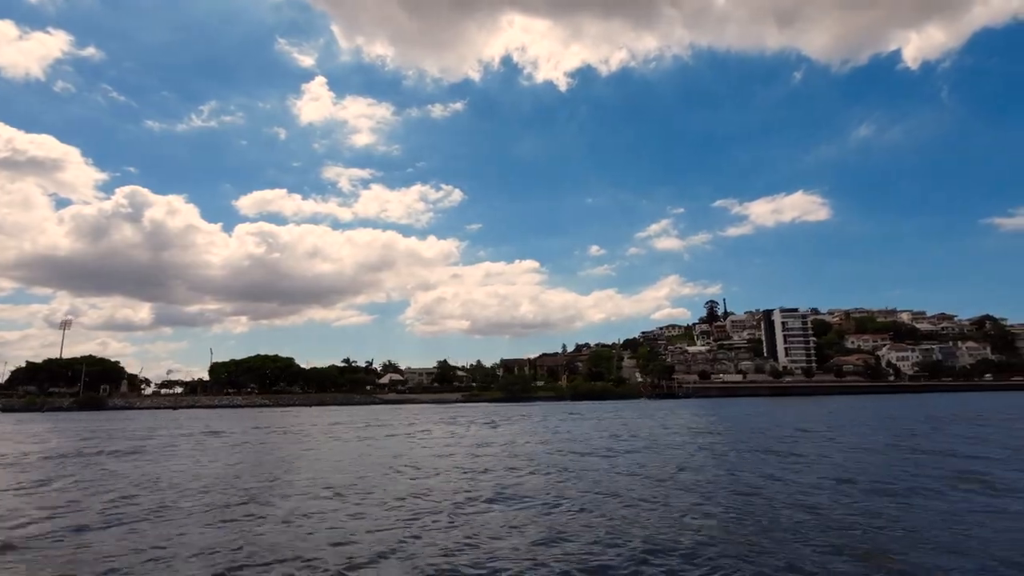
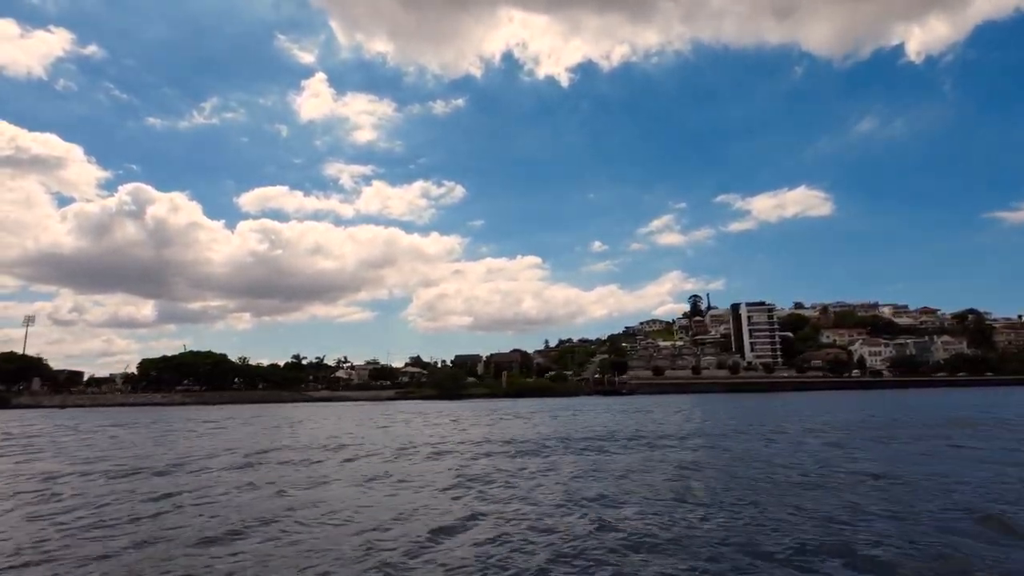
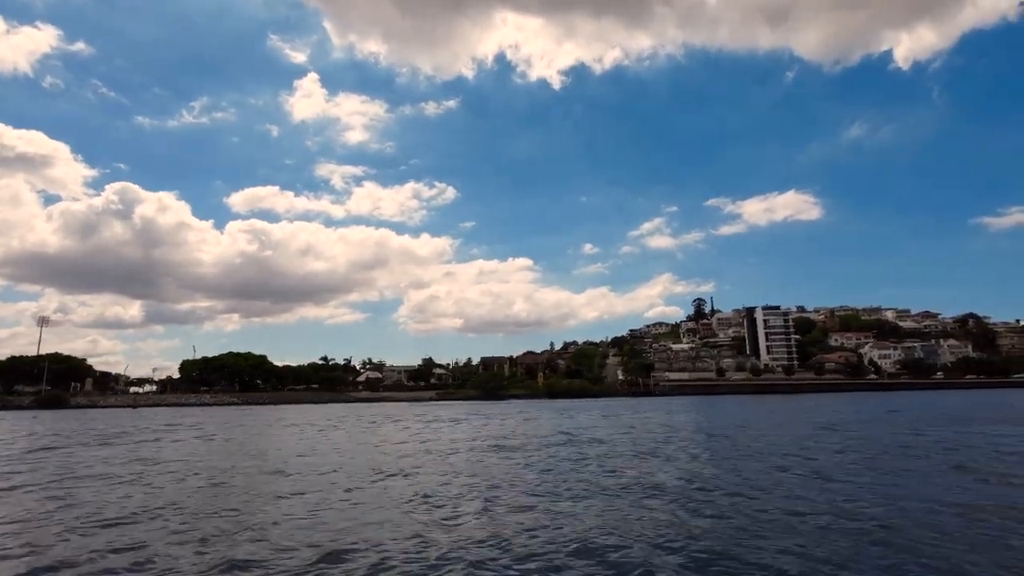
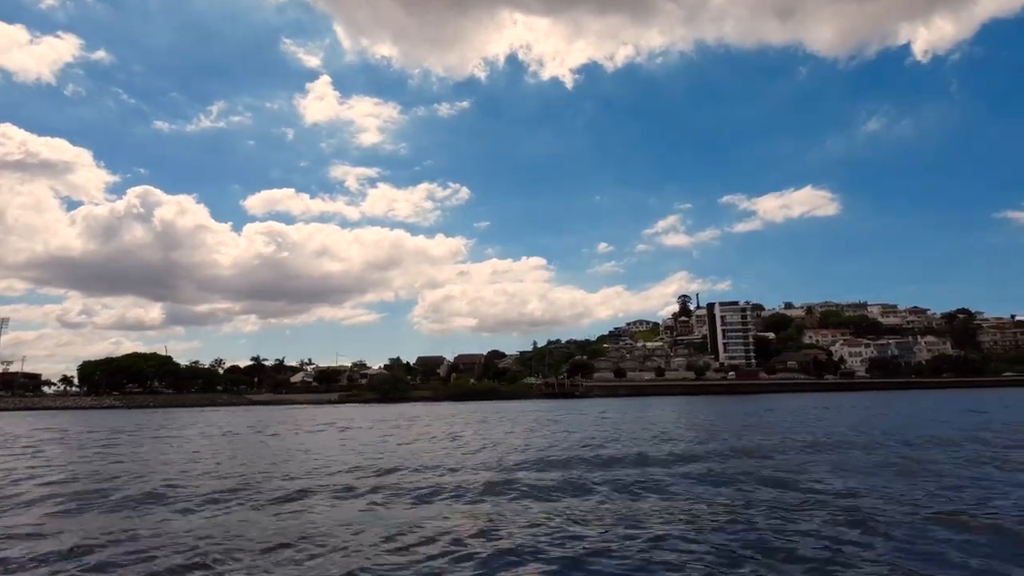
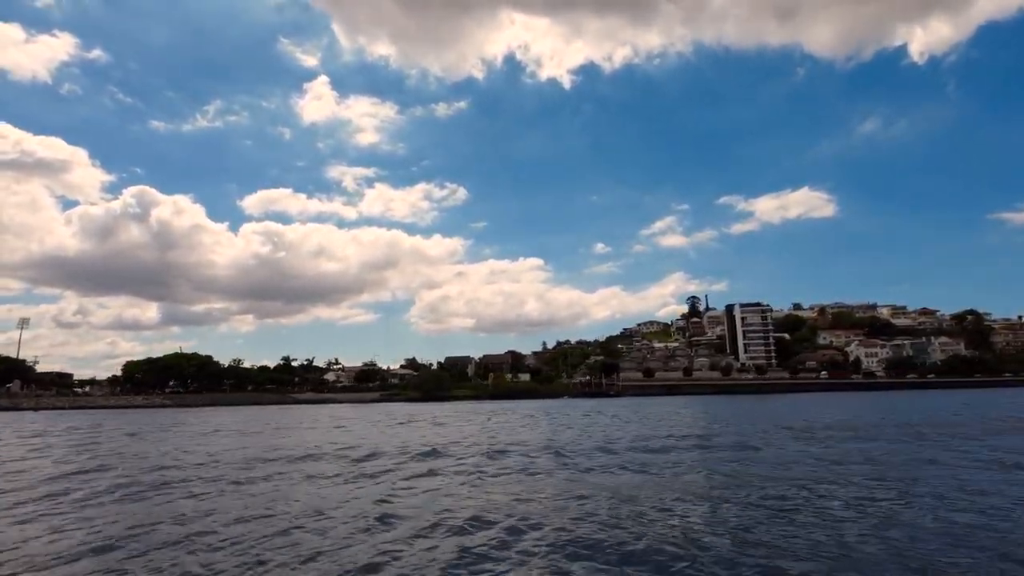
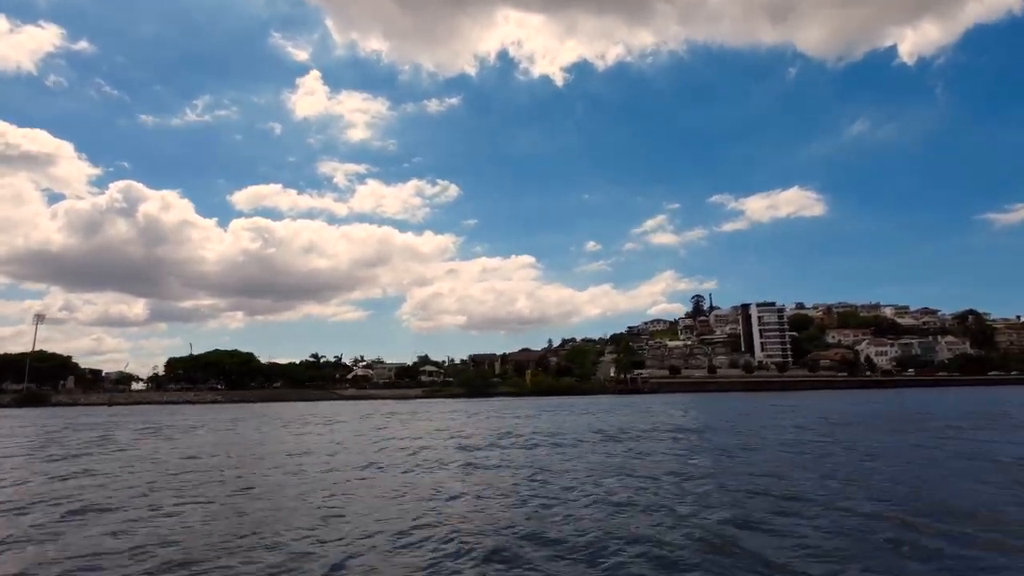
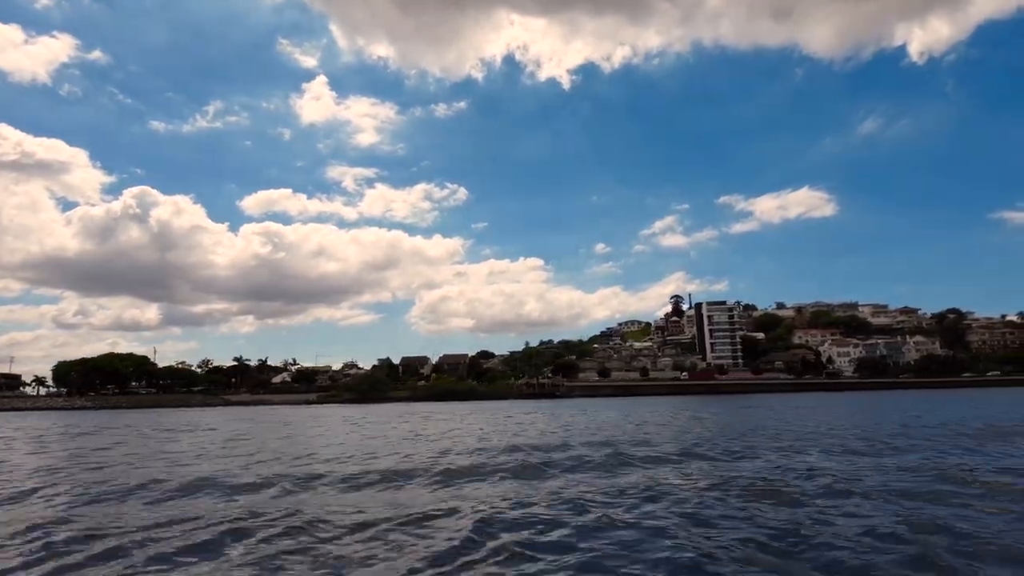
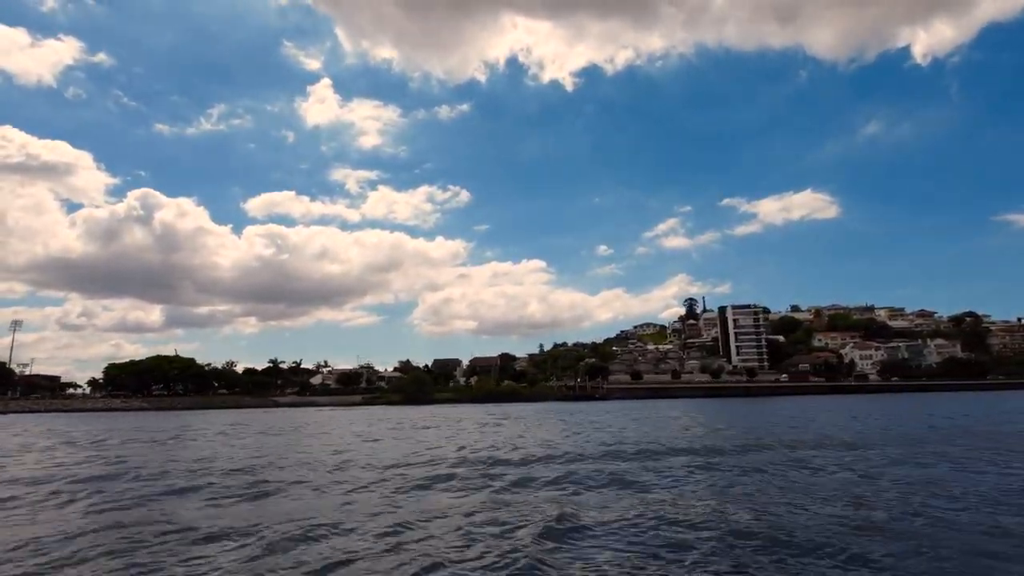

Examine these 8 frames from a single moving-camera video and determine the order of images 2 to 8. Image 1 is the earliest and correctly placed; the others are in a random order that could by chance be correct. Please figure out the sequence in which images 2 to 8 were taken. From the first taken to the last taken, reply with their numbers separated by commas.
3, 6, 2, 5, 8, 4, 7
